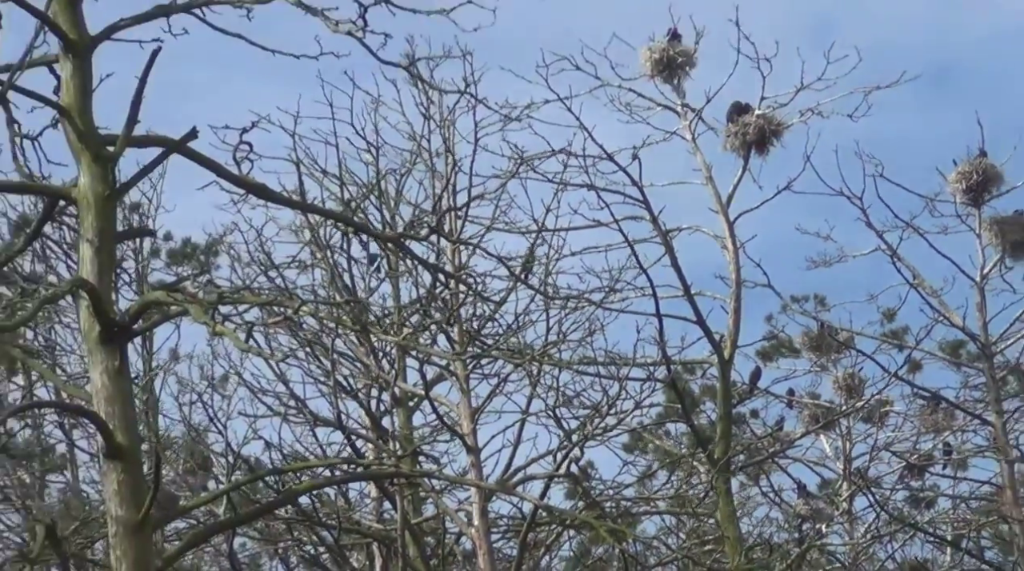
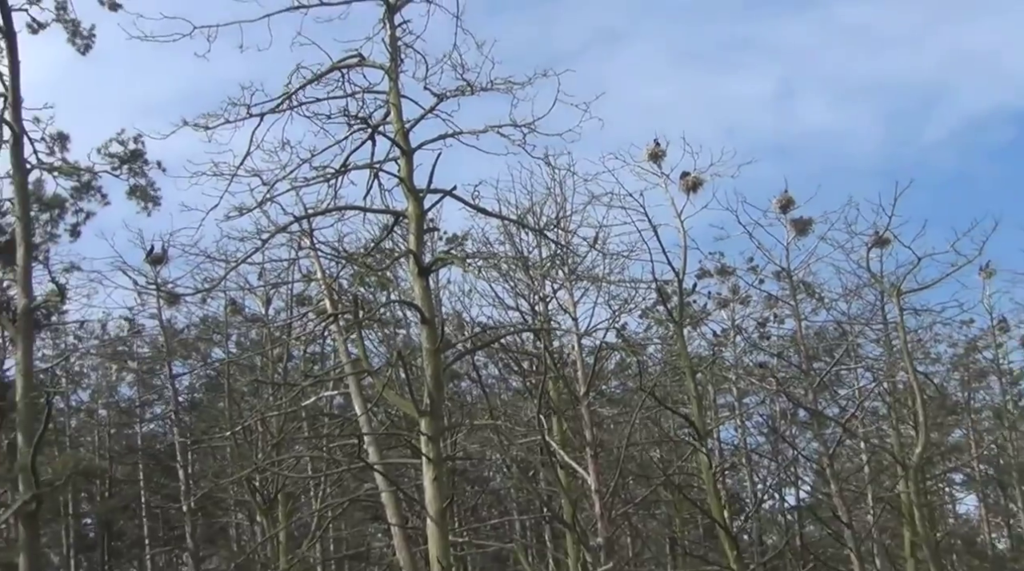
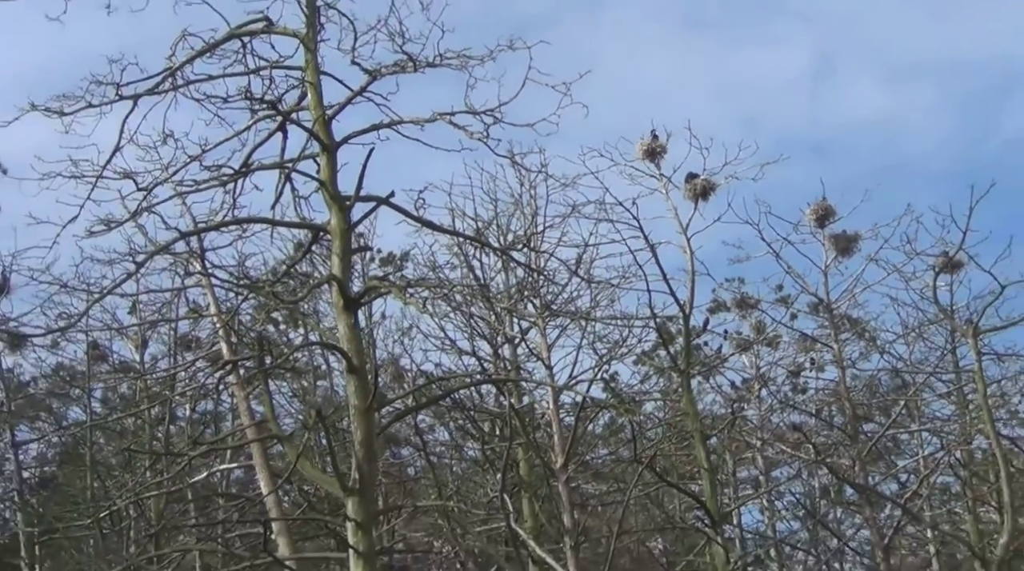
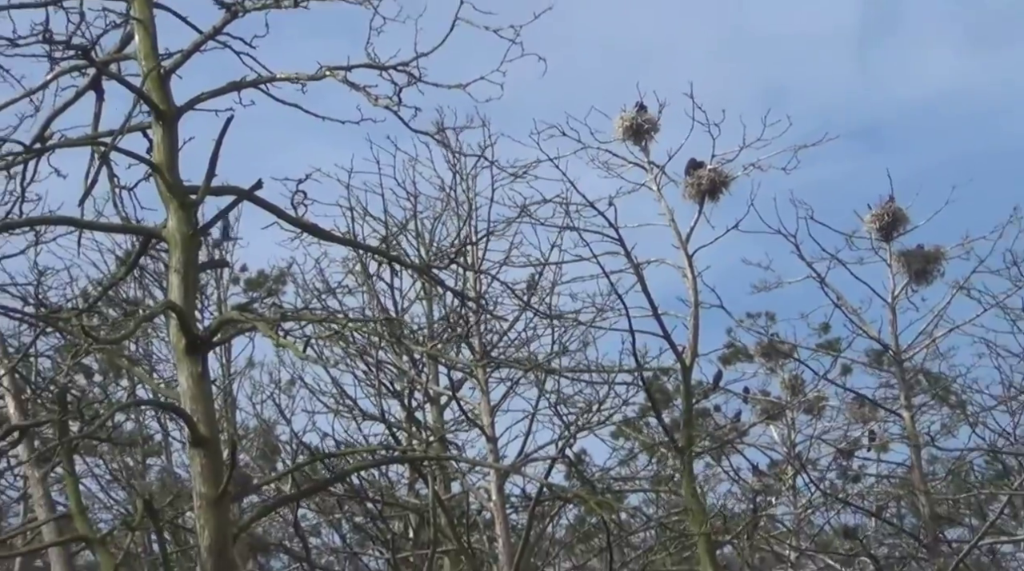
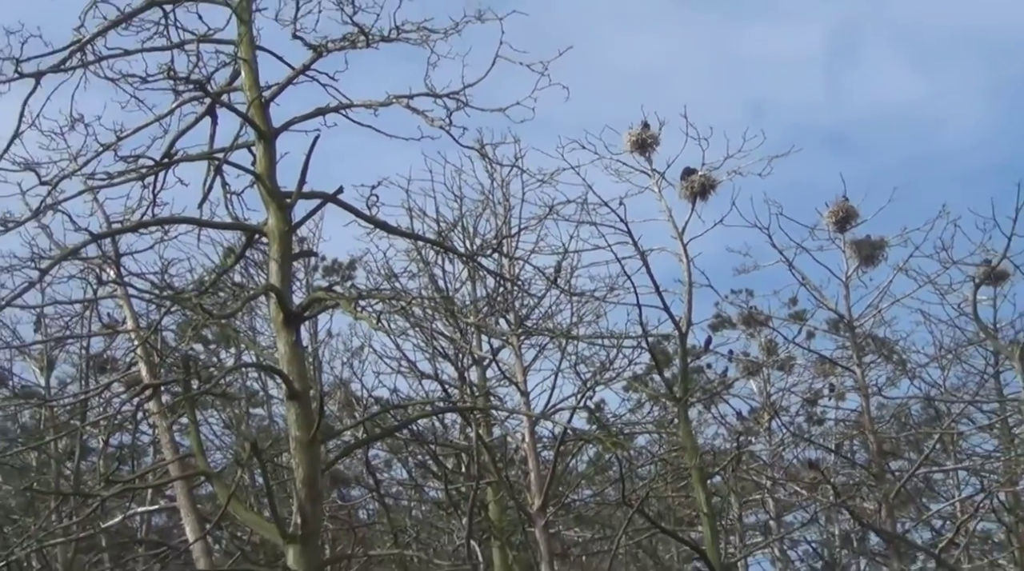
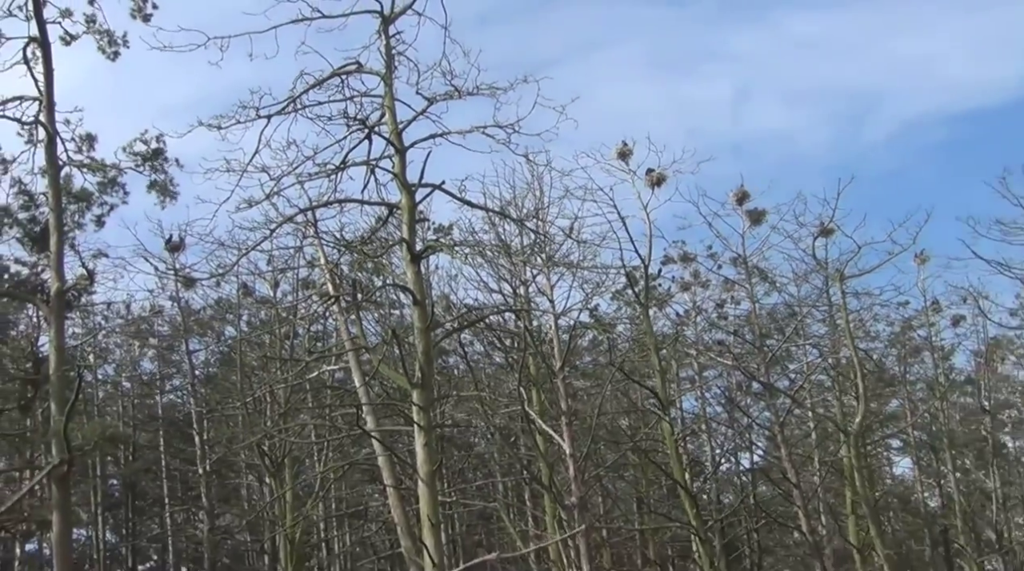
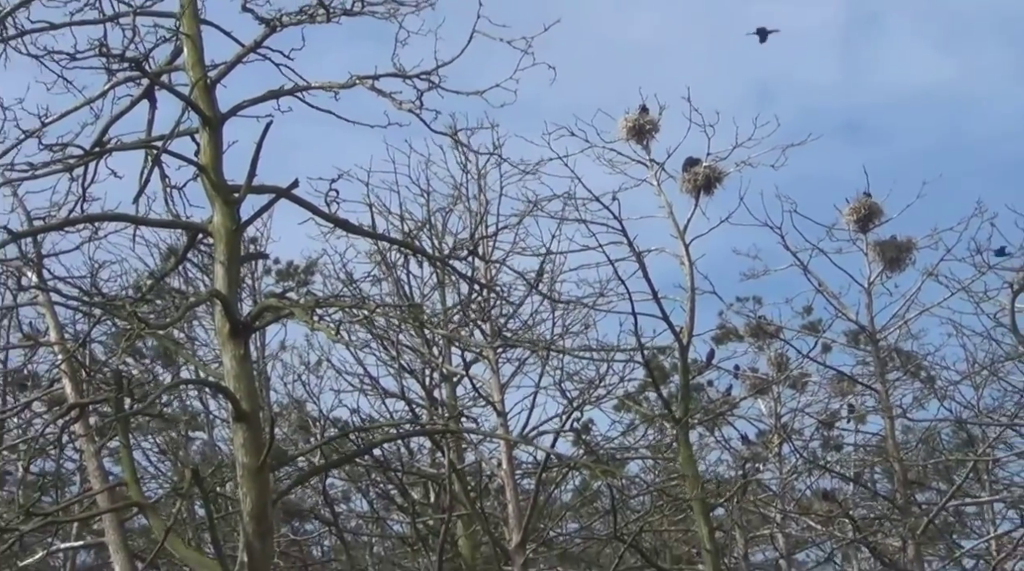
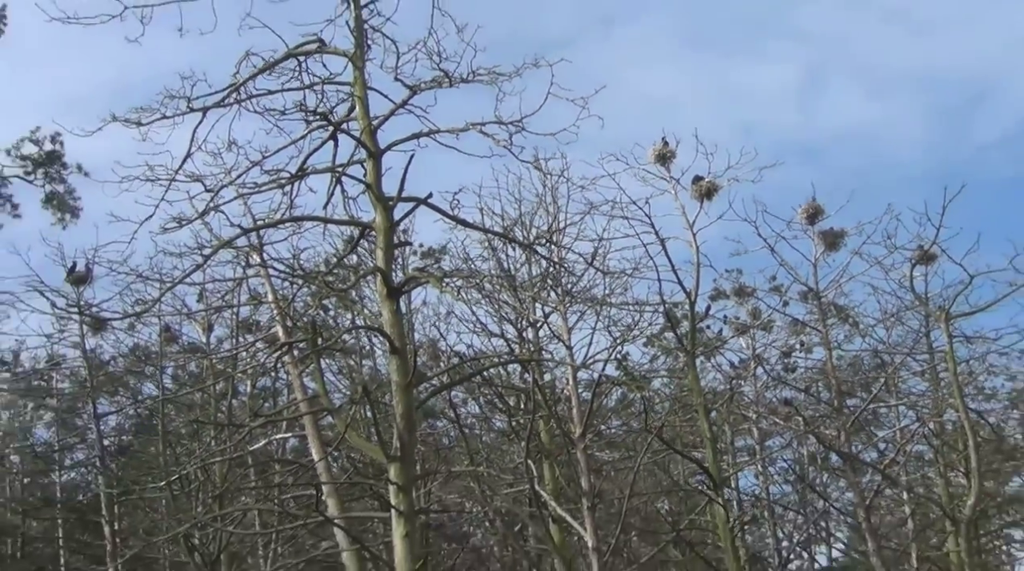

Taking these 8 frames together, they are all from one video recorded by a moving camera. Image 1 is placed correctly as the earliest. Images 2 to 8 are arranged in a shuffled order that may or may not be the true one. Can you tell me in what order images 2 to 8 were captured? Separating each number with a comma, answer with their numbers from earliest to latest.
4, 7, 5, 3, 8, 2, 6
